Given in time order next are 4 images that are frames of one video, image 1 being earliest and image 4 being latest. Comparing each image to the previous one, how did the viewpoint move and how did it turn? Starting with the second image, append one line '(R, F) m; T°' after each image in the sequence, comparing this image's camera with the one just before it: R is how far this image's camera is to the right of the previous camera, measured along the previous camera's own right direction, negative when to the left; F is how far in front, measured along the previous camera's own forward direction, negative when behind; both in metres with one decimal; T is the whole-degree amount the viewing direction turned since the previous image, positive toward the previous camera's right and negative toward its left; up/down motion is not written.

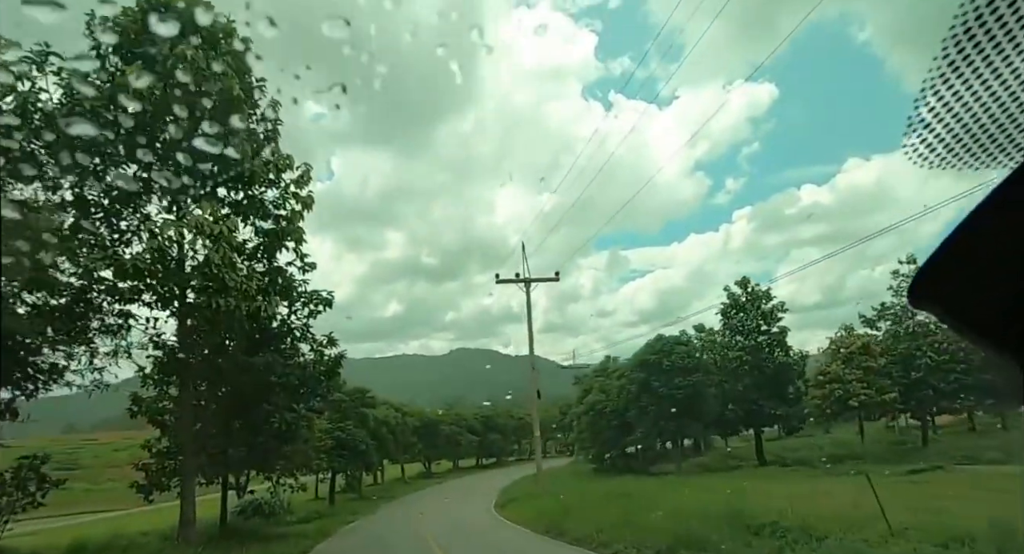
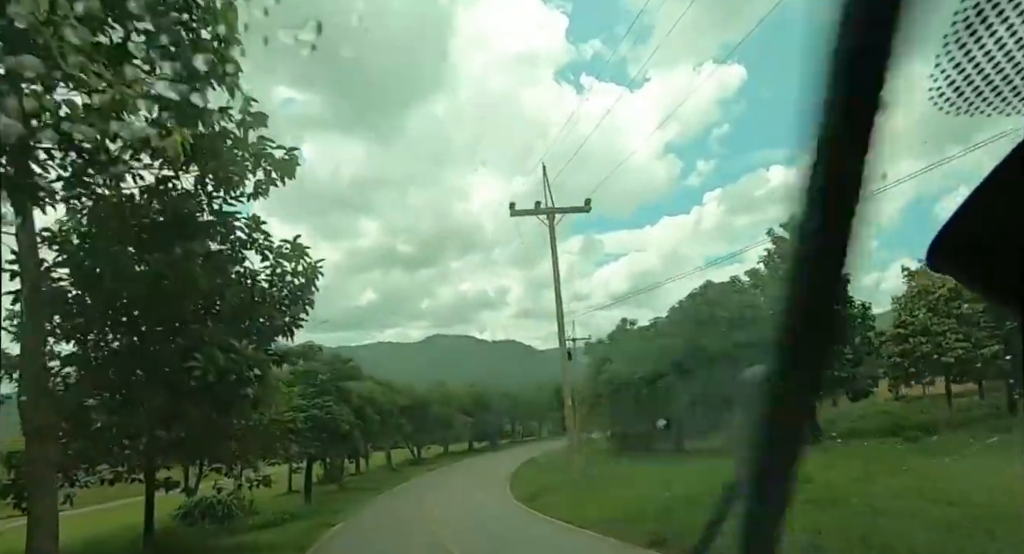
(-1.3, +4.9) m; +2°
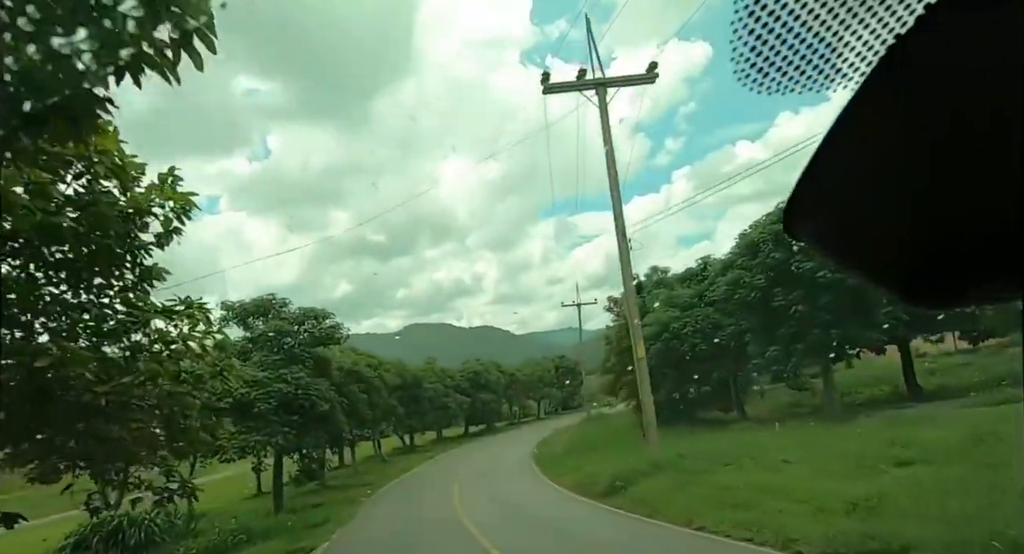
(-1.4, +5.4) m; +2°
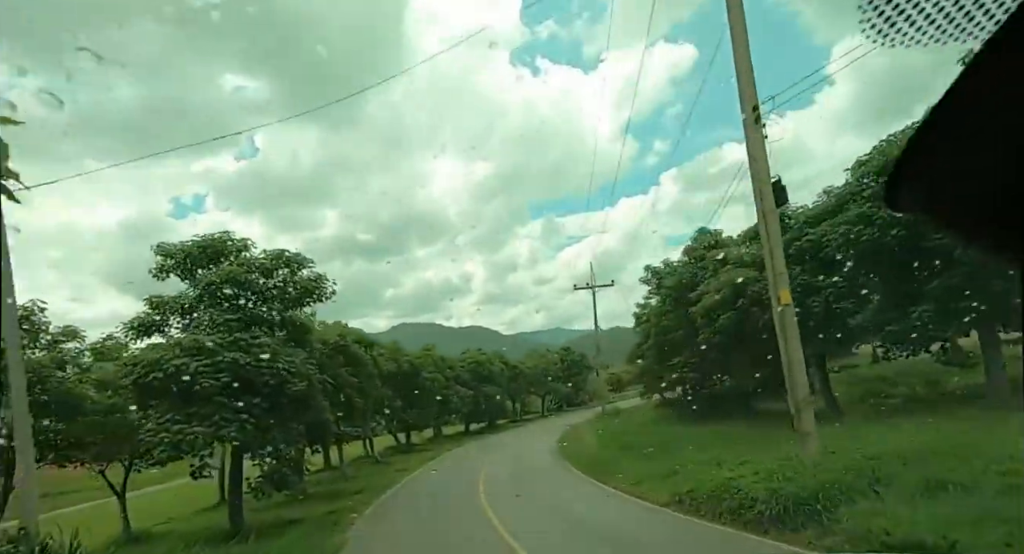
(-1.1, +4.6) m; +1°
